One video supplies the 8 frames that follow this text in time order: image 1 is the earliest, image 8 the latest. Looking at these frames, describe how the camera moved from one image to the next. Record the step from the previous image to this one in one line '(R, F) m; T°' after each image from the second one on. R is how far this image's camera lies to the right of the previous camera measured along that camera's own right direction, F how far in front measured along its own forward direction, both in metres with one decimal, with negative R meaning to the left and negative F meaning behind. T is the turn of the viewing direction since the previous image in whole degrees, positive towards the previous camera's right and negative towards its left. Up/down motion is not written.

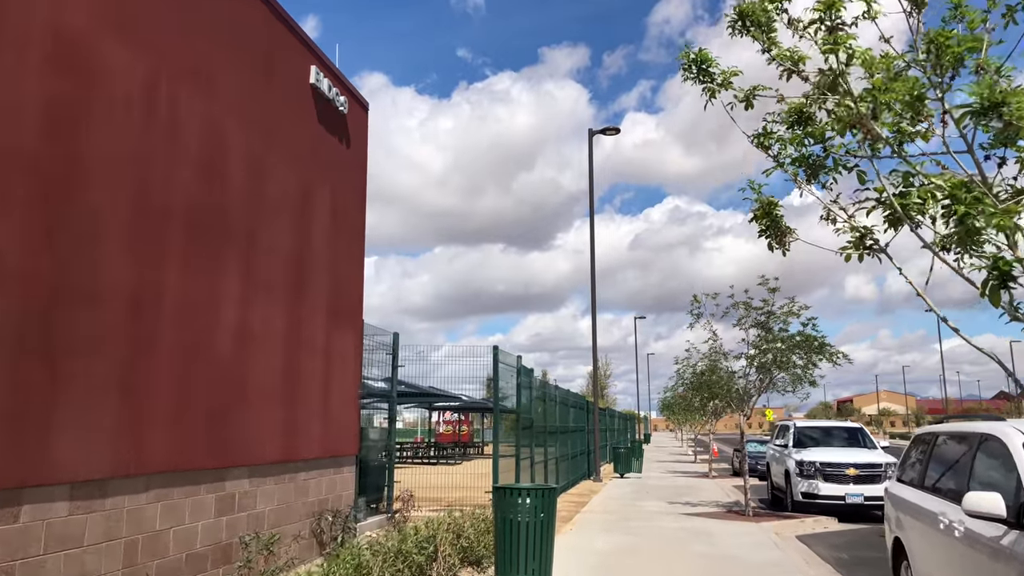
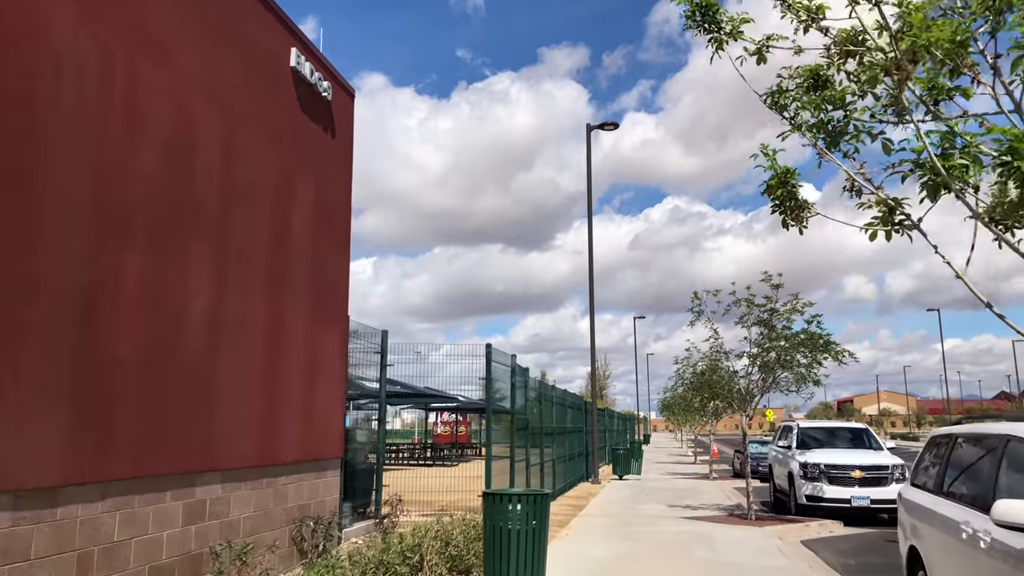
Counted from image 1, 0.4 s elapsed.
(+0.1, +0.5) m; 0°
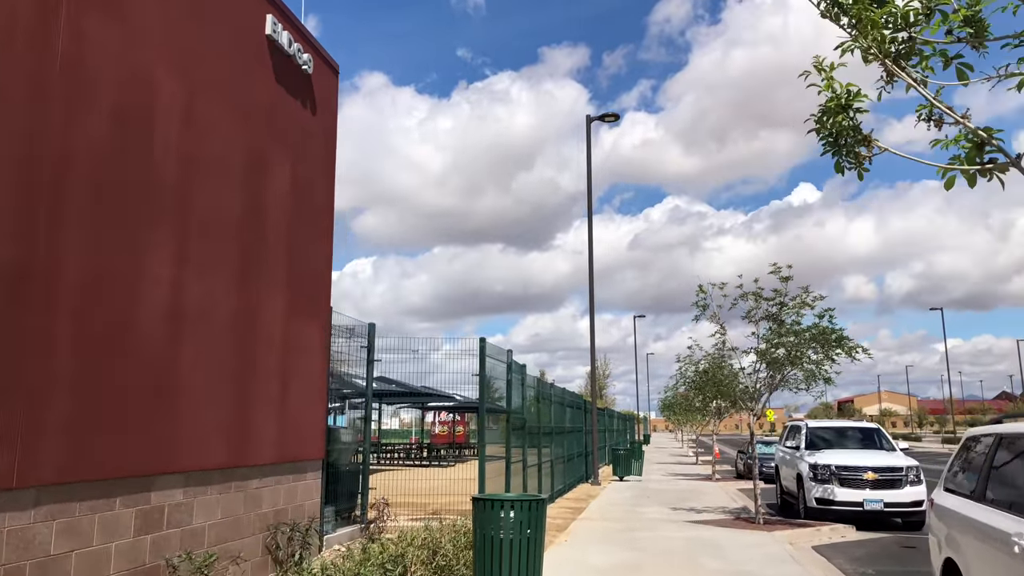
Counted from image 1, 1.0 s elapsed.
(+0.1, +0.7) m; 0°
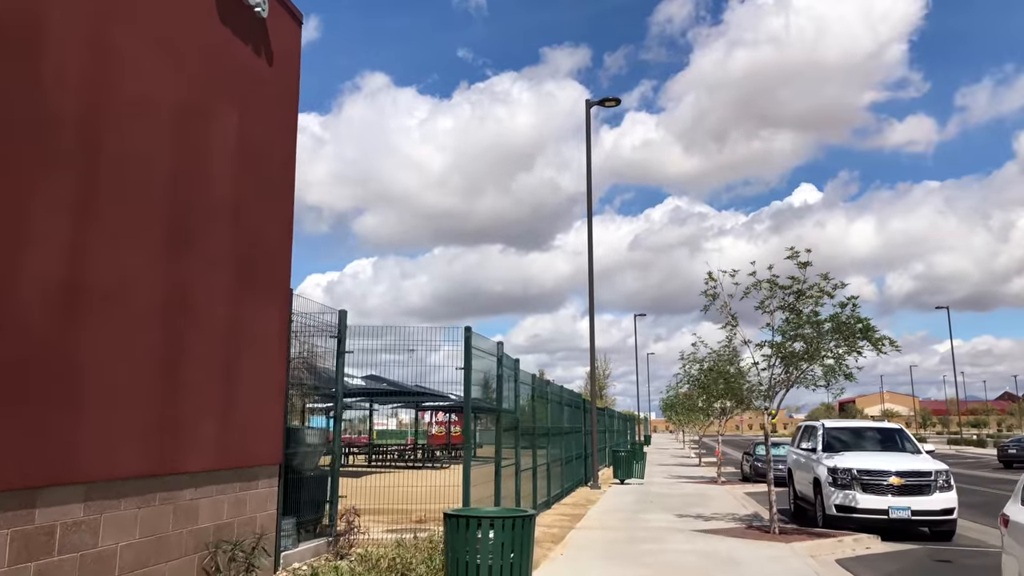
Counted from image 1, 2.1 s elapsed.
(+0.1, +1.3) m; 0°
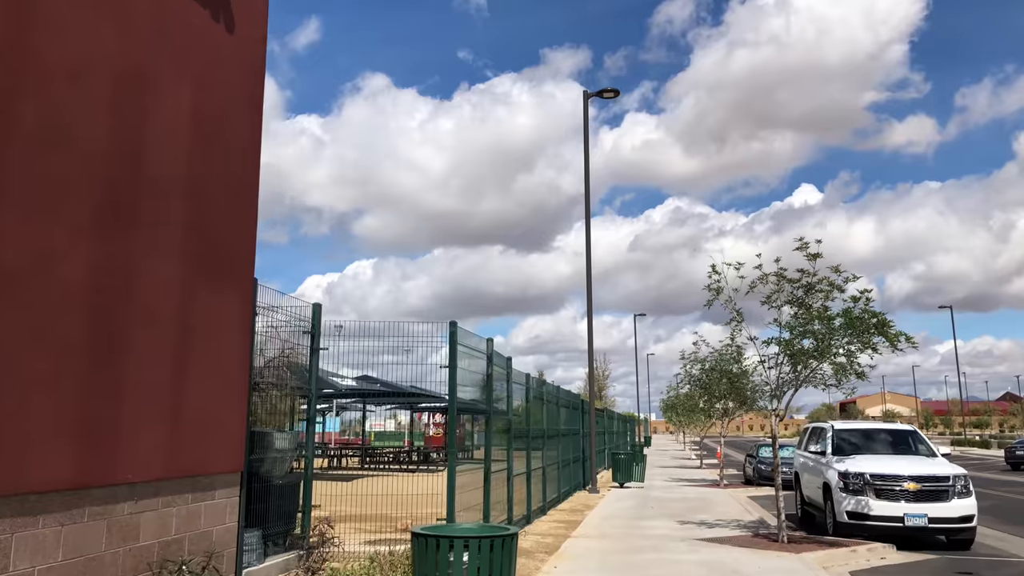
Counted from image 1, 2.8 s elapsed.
(+0.1, +0.8) m; 0°
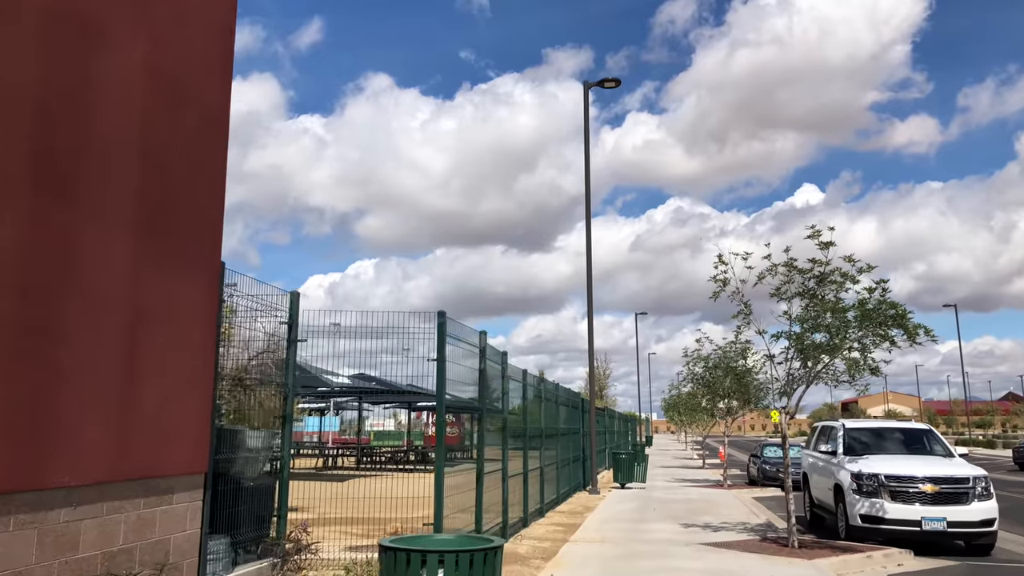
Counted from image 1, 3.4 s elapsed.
(+0.1, +0.7) m; 0°
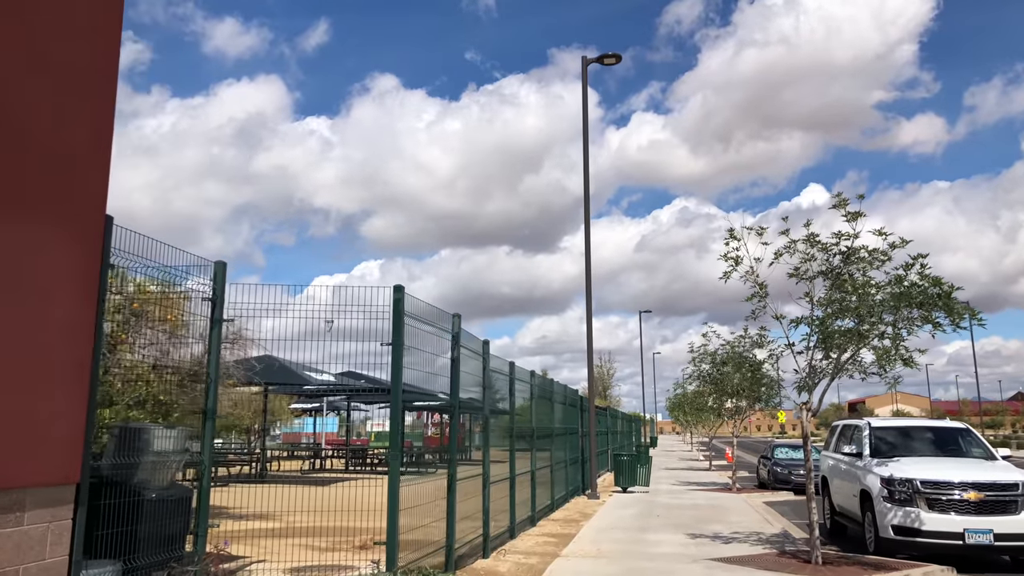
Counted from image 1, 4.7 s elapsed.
(+0.3, +1.5) m; 0°
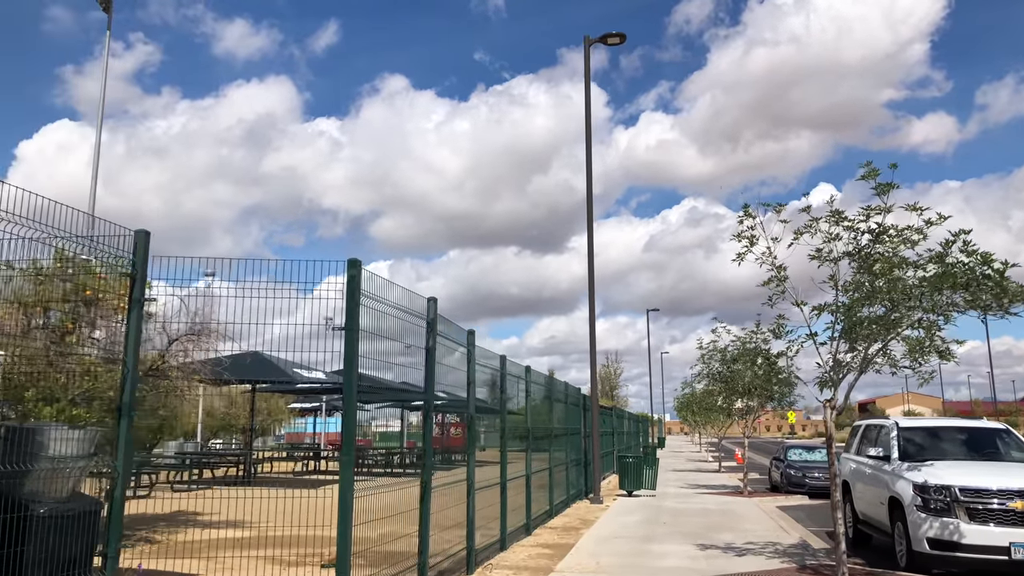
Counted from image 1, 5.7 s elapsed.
(+0.2, +1.1) m; -1°
